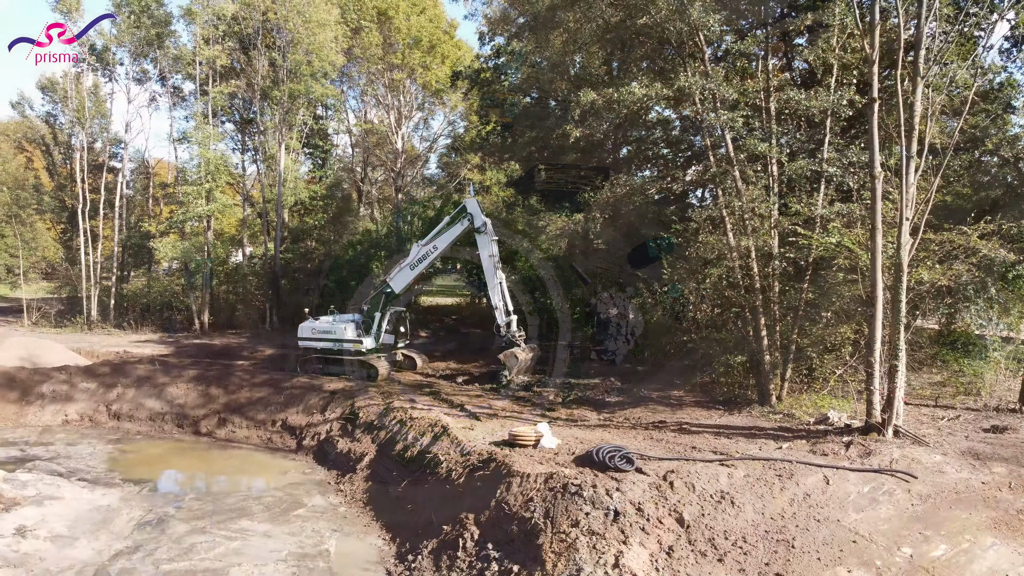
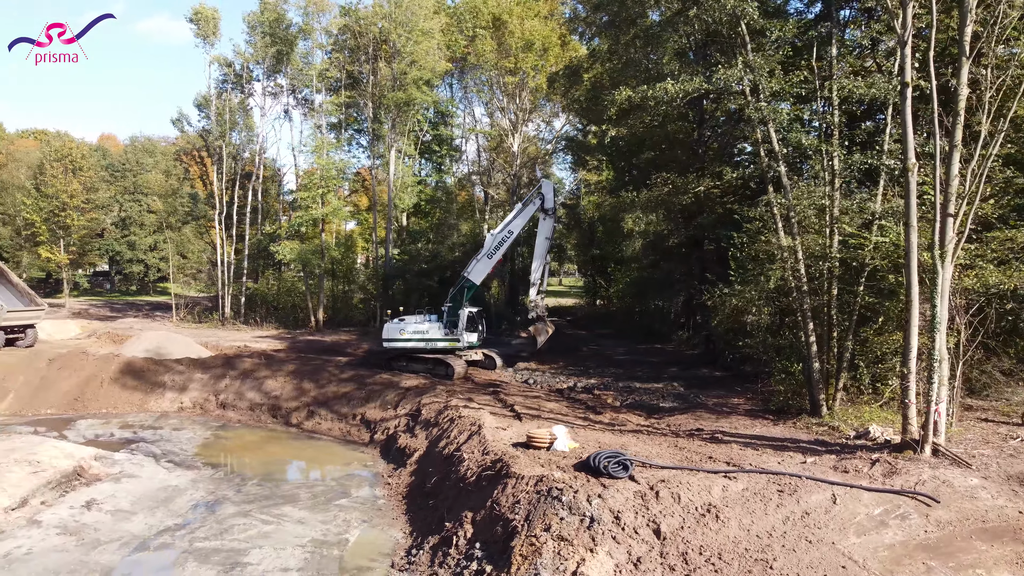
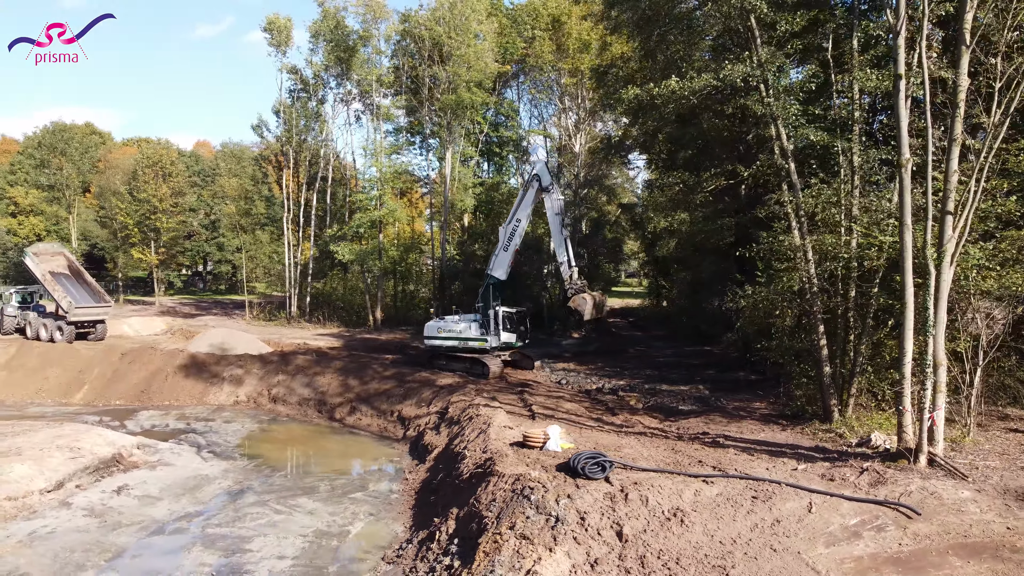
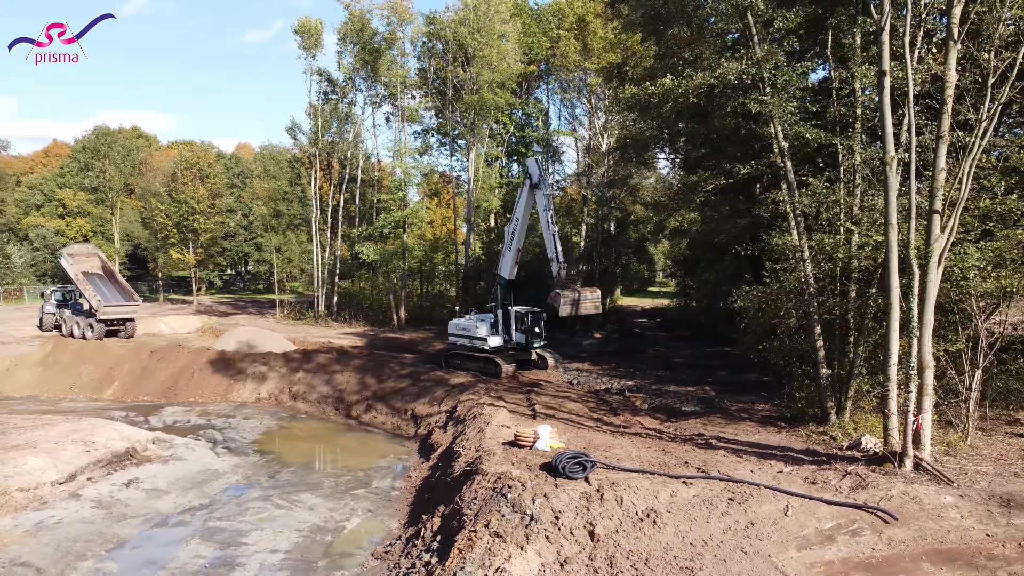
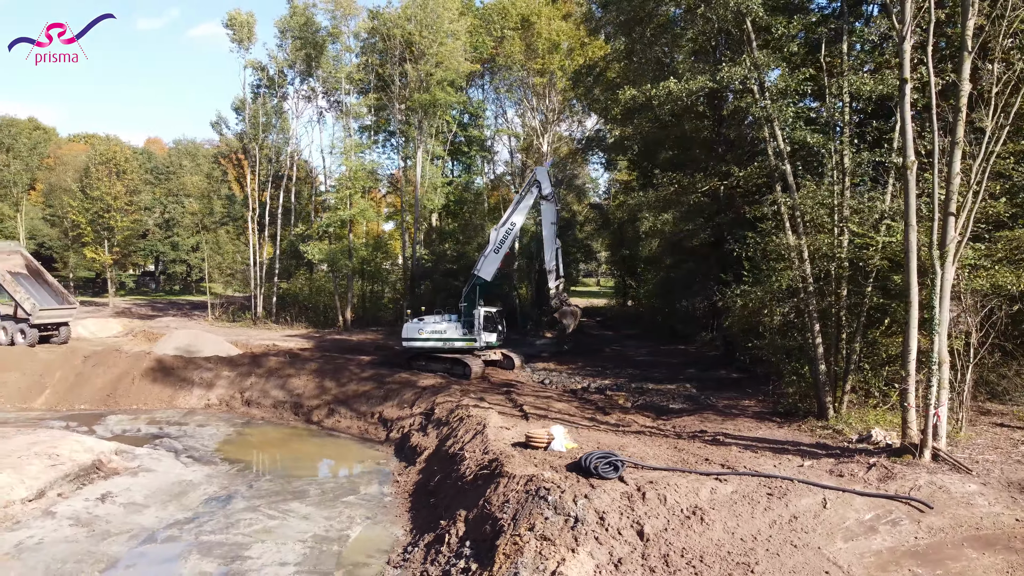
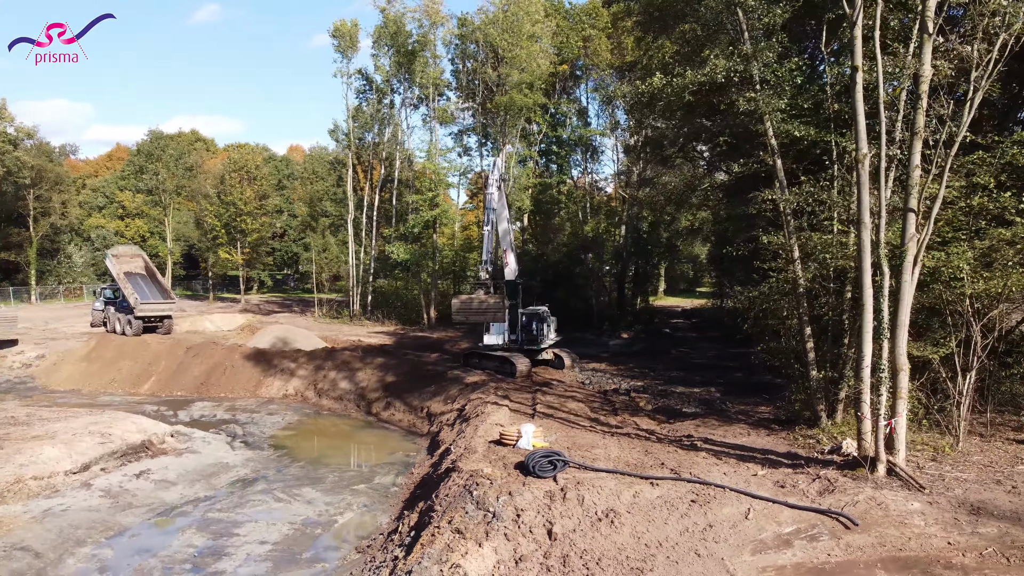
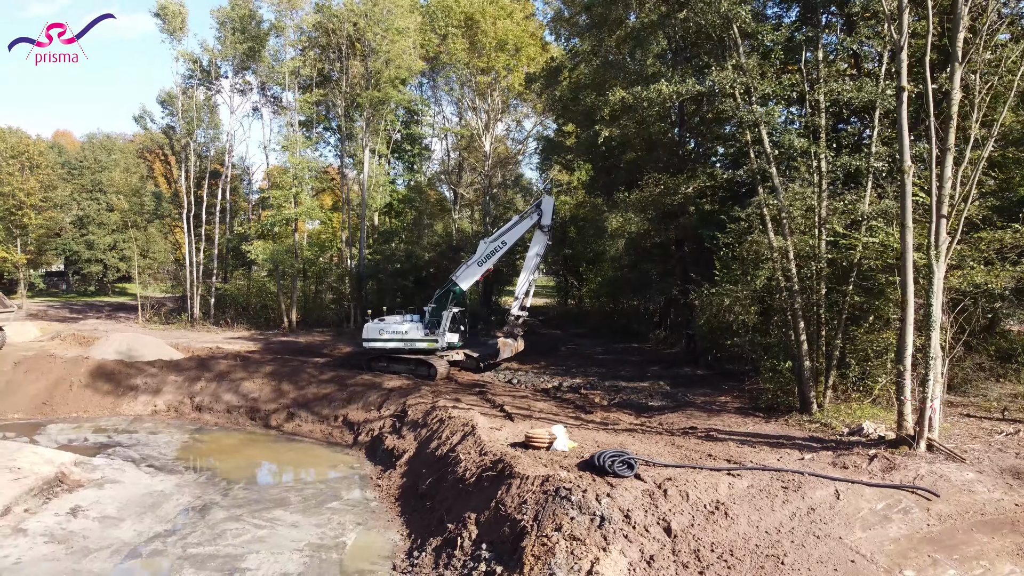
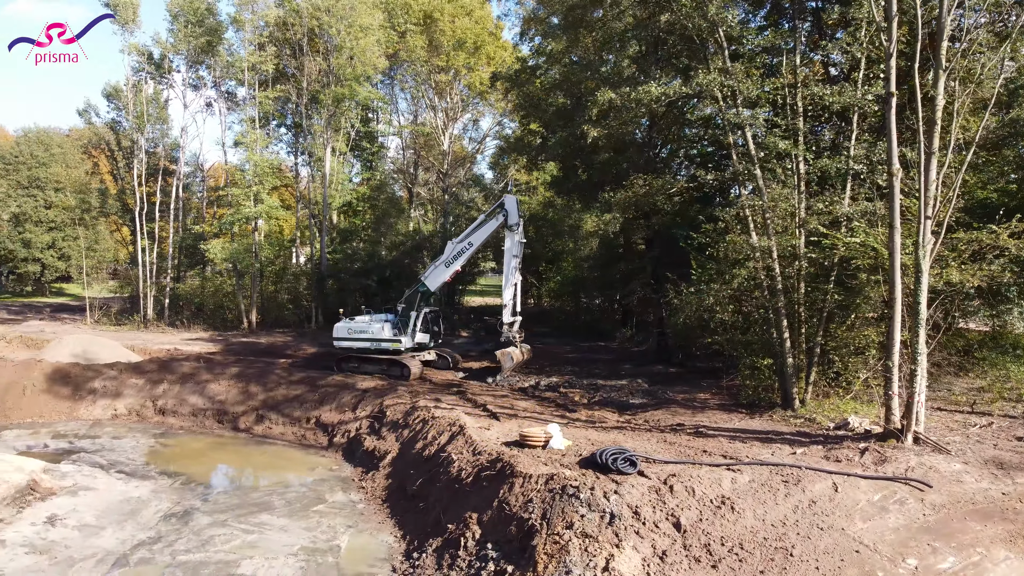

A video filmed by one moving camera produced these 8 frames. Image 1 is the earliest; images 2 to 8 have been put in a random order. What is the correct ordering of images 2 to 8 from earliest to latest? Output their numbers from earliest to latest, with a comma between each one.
8, 7, 2, 5, 3, 4, 6
